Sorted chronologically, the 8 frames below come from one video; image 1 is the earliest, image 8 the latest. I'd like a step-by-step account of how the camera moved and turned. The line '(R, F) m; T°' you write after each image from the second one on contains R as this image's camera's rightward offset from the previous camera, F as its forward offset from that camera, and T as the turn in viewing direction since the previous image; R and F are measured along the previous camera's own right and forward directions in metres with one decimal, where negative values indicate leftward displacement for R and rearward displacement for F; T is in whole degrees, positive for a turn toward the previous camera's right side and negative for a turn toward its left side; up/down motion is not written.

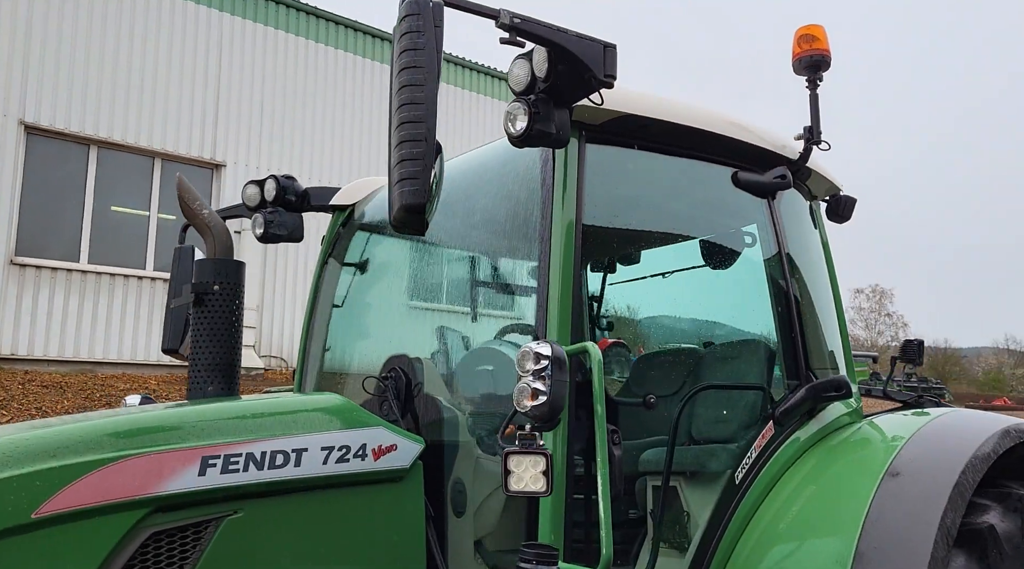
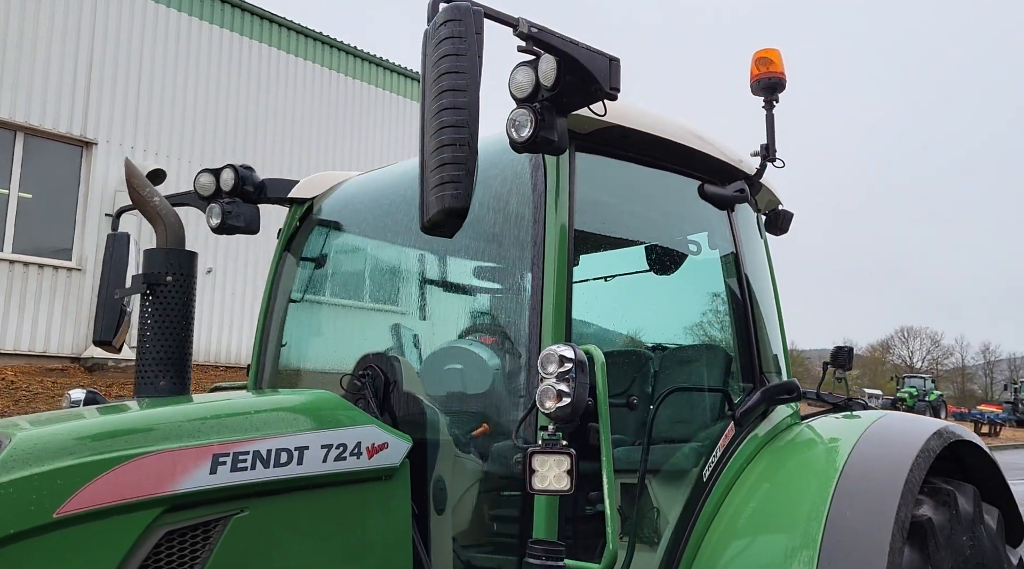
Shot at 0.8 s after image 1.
(-0.3, 0.0) m; +8°
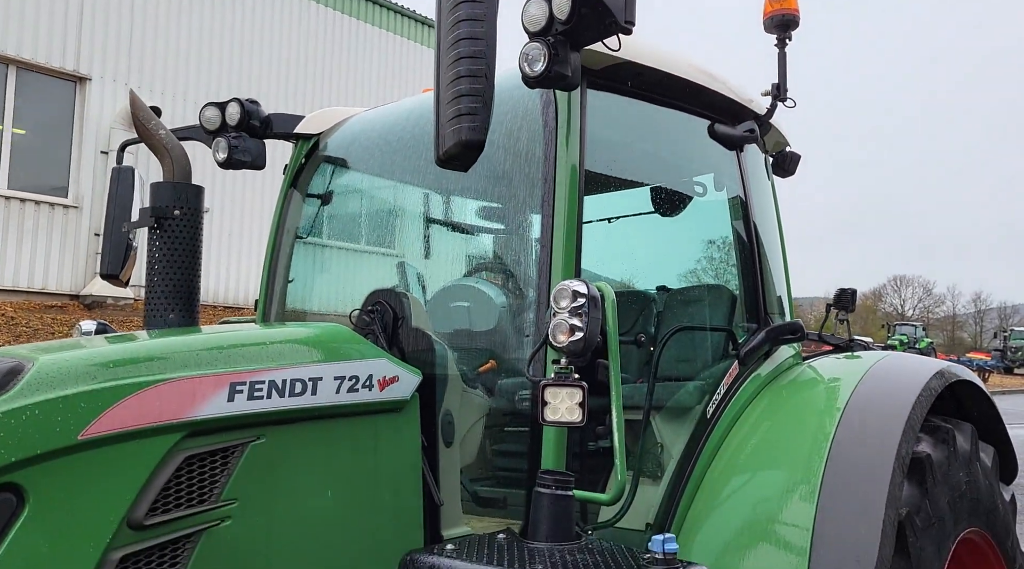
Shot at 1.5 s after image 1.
(0.0, 0.0) m; 0°
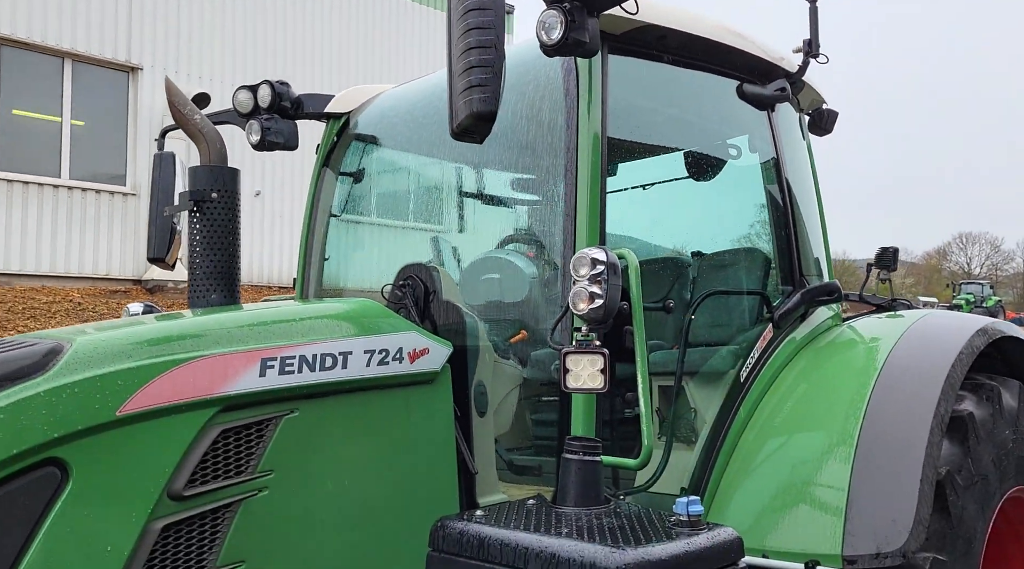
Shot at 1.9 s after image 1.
(+0.1, 0.0) m; -3°
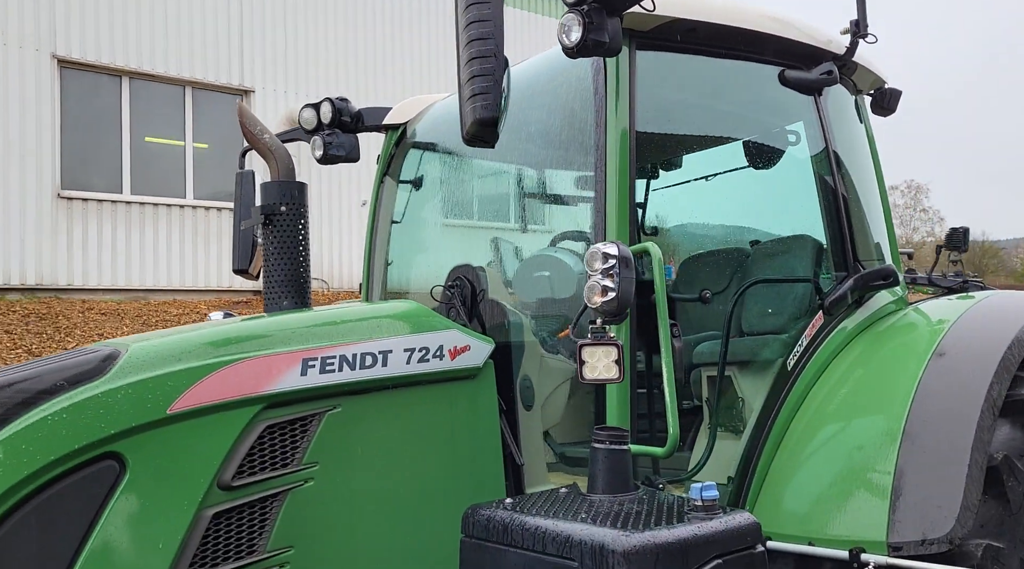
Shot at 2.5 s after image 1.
(+0.2, -0.1) m; -7°
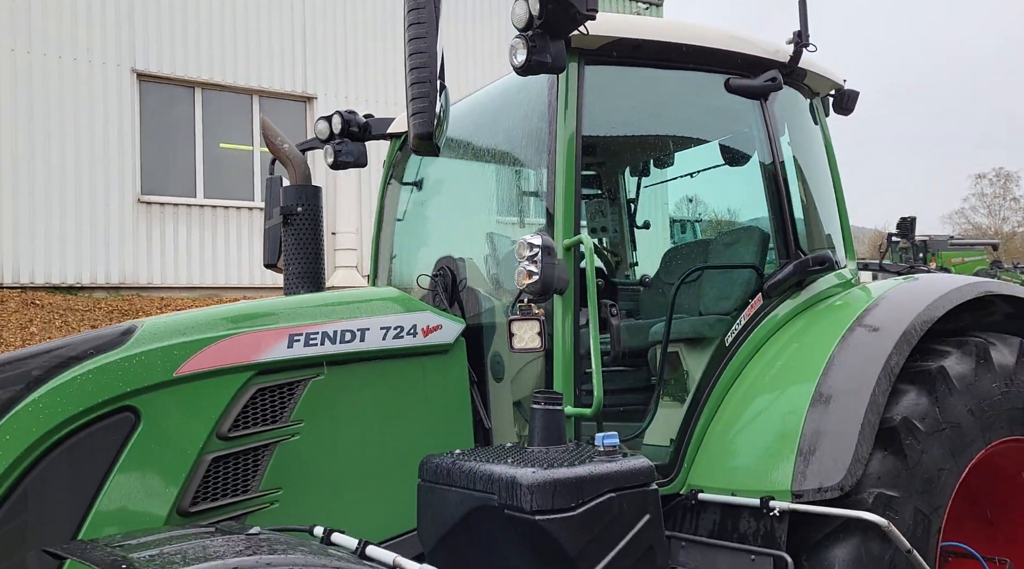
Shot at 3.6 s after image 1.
(+0.3, -0.4) m; -5°
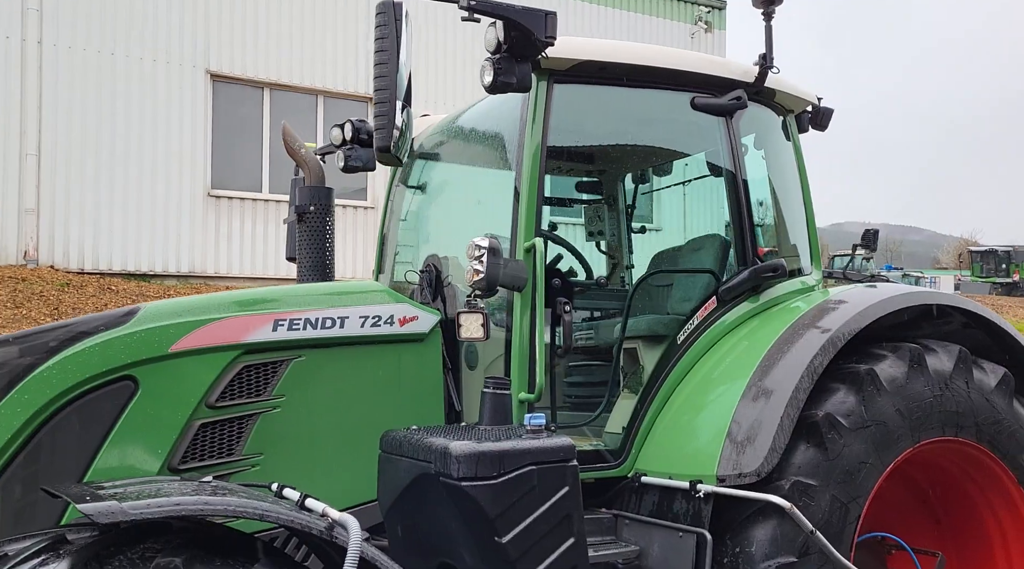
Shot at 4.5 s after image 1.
(+0.4, -0.3) m; -4°
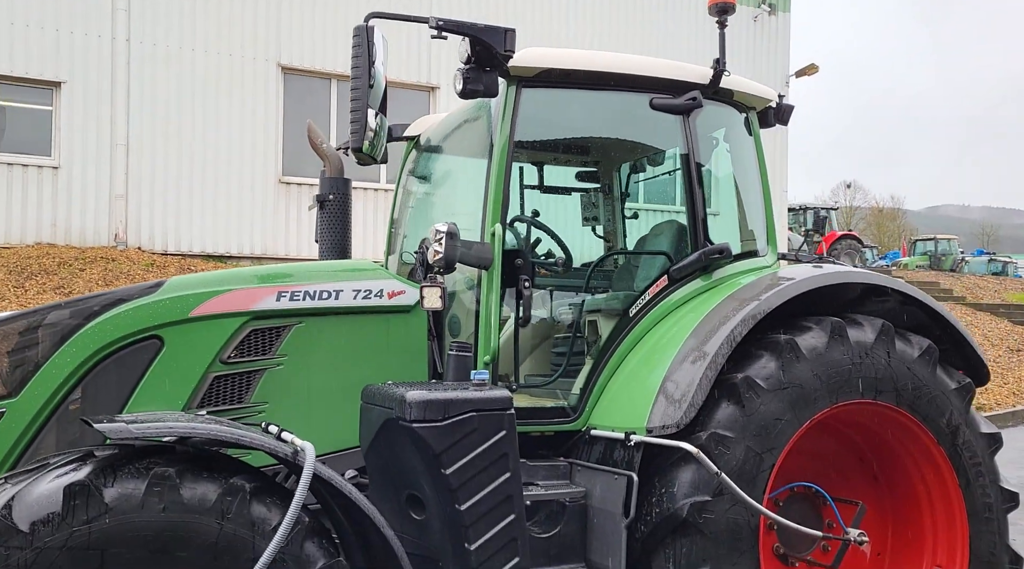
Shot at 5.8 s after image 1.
(+0.4, -0.5) m; -5°
